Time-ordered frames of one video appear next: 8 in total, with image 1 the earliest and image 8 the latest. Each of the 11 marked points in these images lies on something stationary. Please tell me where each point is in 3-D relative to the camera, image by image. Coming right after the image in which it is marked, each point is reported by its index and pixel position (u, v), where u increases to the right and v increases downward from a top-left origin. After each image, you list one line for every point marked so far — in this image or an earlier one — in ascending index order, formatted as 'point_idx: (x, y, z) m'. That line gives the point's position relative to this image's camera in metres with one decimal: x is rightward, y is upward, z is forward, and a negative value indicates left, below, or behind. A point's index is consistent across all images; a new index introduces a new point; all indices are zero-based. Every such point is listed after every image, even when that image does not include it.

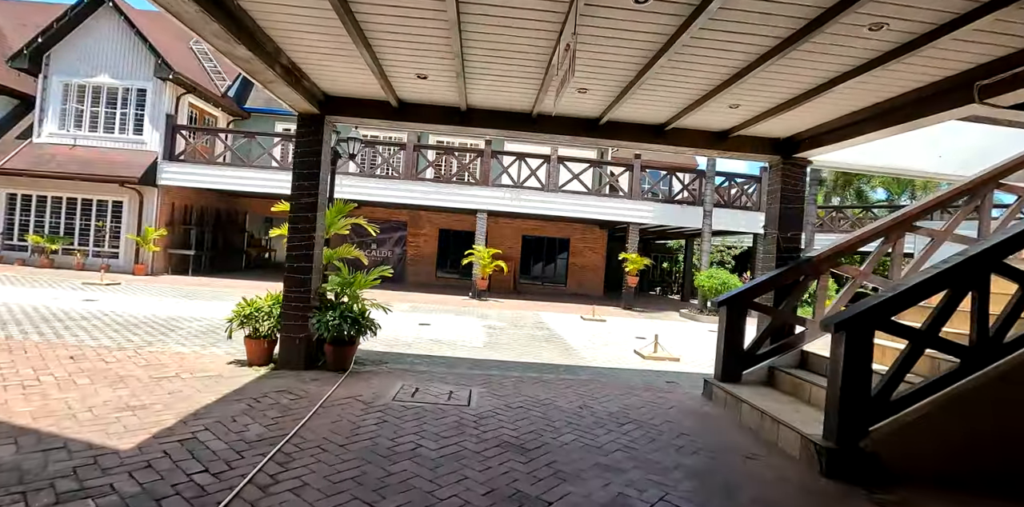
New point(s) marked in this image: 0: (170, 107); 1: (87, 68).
0: (-11.3, +4.8, +17.6) m
1: (-13.9, +6.1, +17.3) m
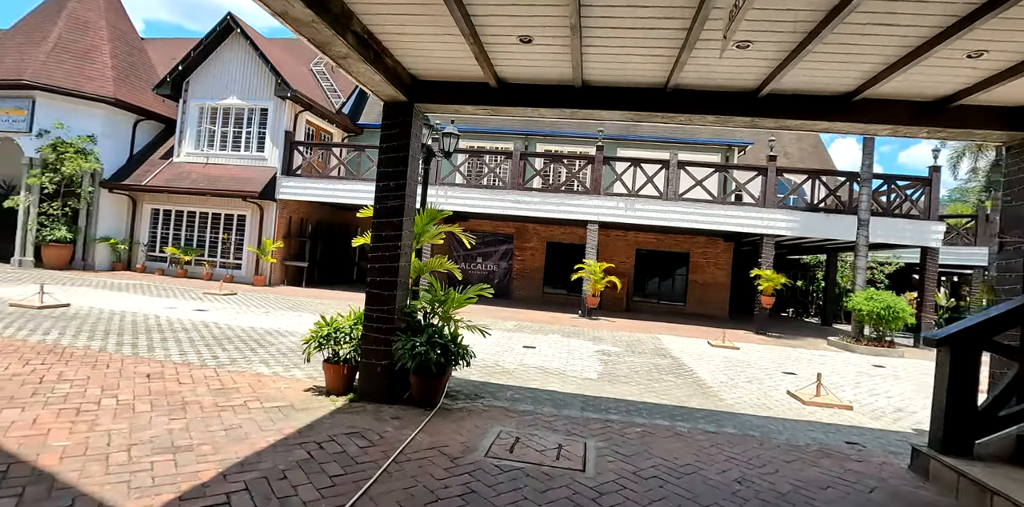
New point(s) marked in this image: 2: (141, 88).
0: (-7.6, +4.4, +18.2) m
1: (-10.2, +5.7, +18.5) m
2: (-13.3, +5.9, +19.0) m
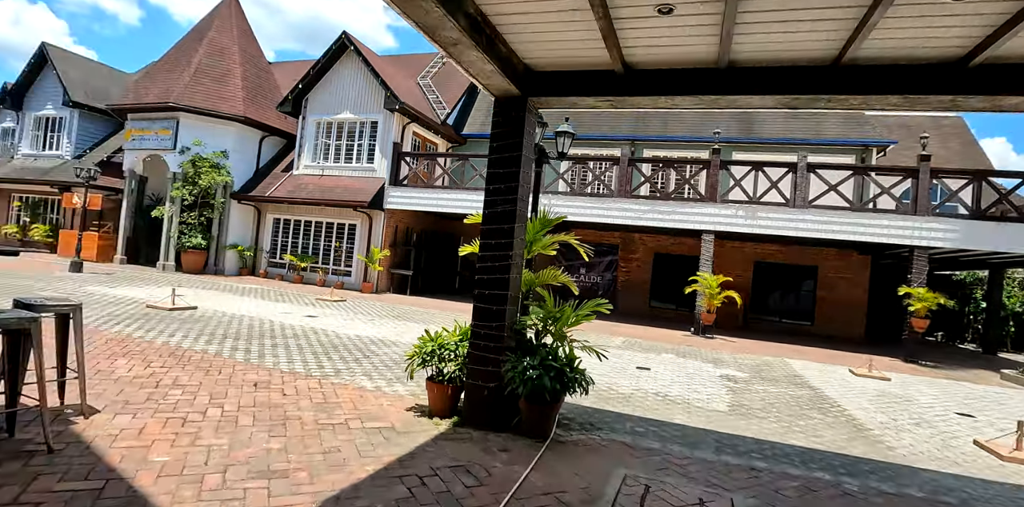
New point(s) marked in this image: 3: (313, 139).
0: (-4.0, +4.1, +18.7) m
1: (-6.5, +5.4, +19.4) m
2: (-9.4, +5.7, +20.5) m
3: (-7.3, +4.2, +19.6) m
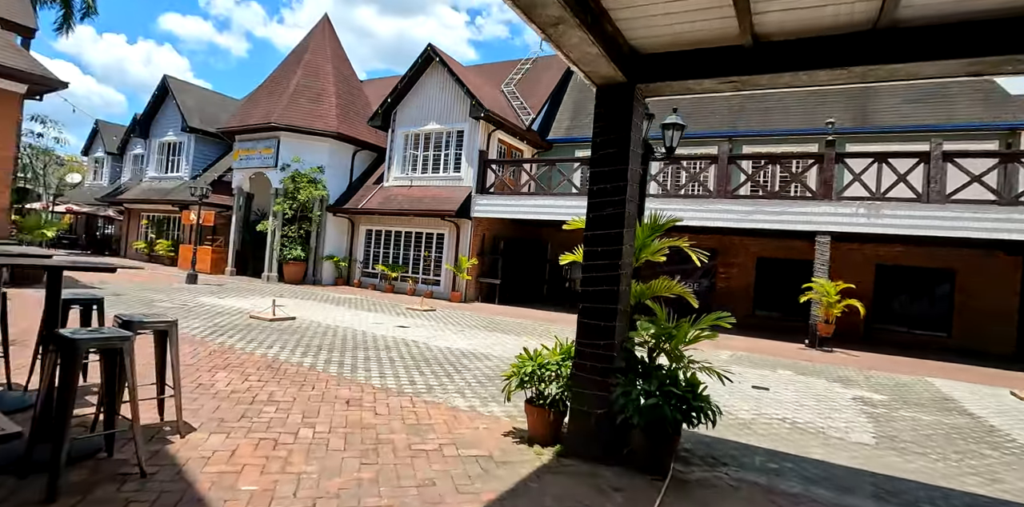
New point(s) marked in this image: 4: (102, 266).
0: (-1.0, +3.8, +18.6) m
1: (-3.3, +5.0, +19.7) m
2: (-6.1, +5.2, +21.2) m
3: (-4.1, +3.9, +20.1) m
4: (-2.9, -0.1, +3.8) m
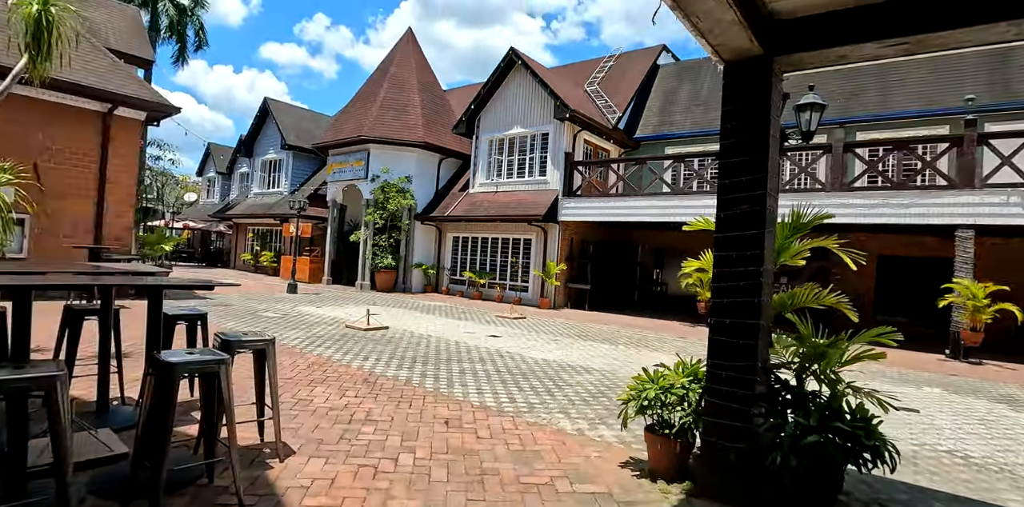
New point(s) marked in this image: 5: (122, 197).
0: (+1.9, +3.7, +18.0) m
1: (-0.3, +4.8, +19.5) m
2: (-2.8, +4.9, +21.4) m
3: (-0.9, +3.6, +20.0) m
4: (-2.2, -0.2, +3.7) m
5: (-9.1, +1.3, +12.3) m
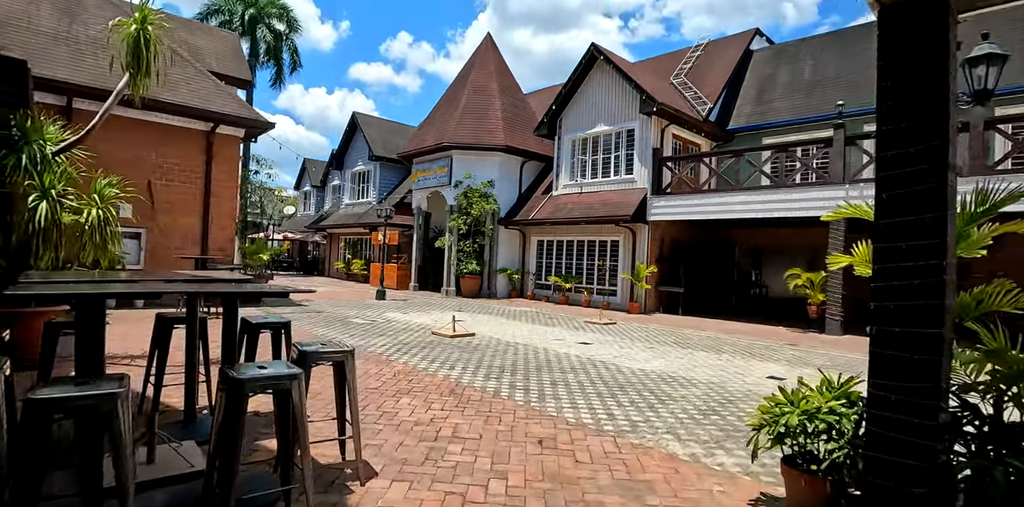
0: (+4.6, +3.6, +17.1) m
1: (+2.7, +4.7, +18.8) m
2: (+0.5, +4.8, +21.1) m
3: (+2.1, +3.5, +19.4) m
4: (-1.5, -0.2, +3.5) m
5: (-7.1, +1.1, +13.0) m
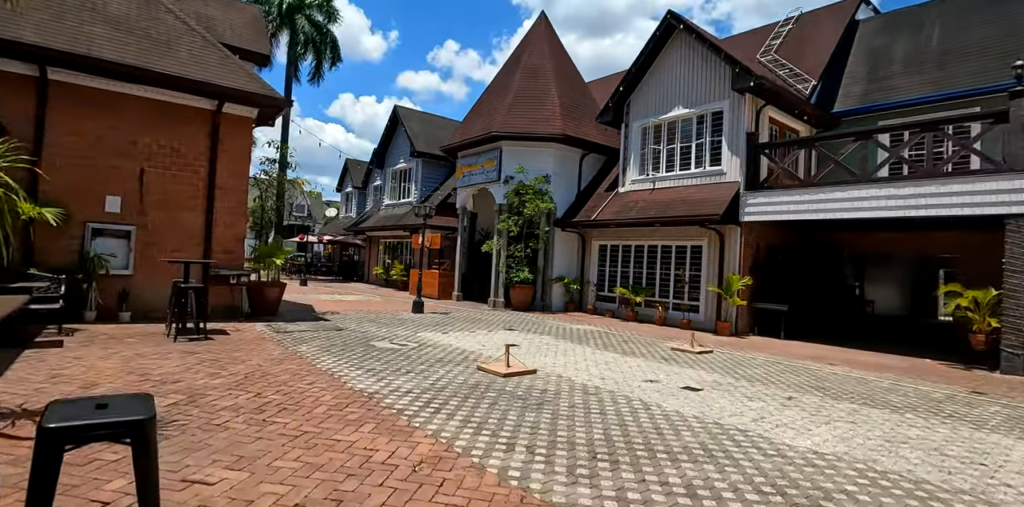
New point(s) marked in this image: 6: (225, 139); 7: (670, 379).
0: (+6.2, +3.4, +13.9) m
1: (+4.5, +4.5, +15.9) m
2: (+2.5, +4.5, +18.4) m
3: (+3.9, +3.3, +16.5) m
4: (-1.0, -0.2, +0.9) m
5: (-5.7, +1.0, +10.9) m
6: (-5.9, +2.3, +10.8) m
7: (+2.2, -1.8, +7.4) m
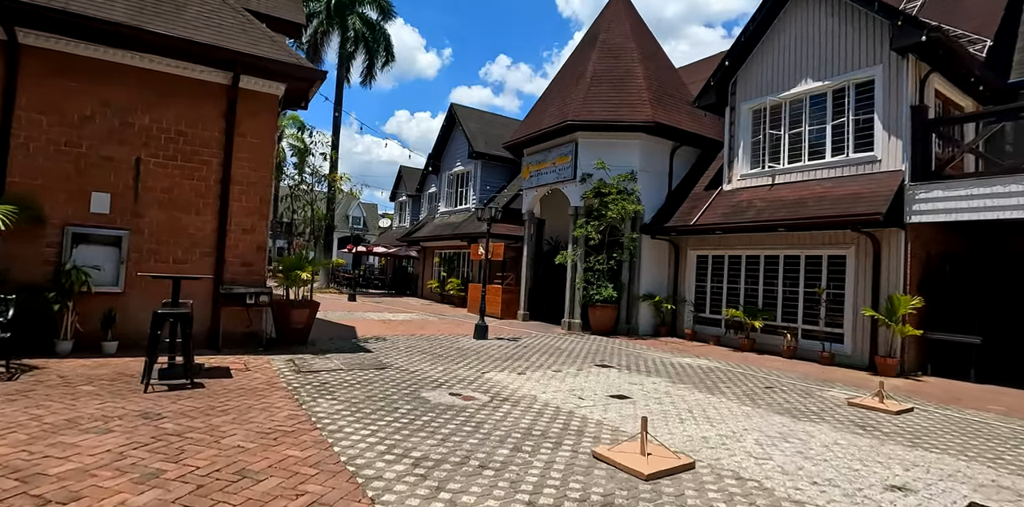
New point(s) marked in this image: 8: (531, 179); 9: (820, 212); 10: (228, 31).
0: (+8.0, +3.2, +10.5) m
1: (+6.4, +4.2, +12.7) m
2: (+4.7, +4.2, +15.3) m
3: (+6.0, +3.0, +13.3) m
4: (-0.5, -0.2, -1.8) m
5: (-4.2, +0.8, +8.6) m
6: (-4.3, +2.1, +8.6) m
7: (+3.3, -1.8, +4.3) m
8: (+0.5, +2.3, +16.3) m
9: (+6.1, +0.8, +10.6) m
10: (-4.6, +3.6, +8.5) m
